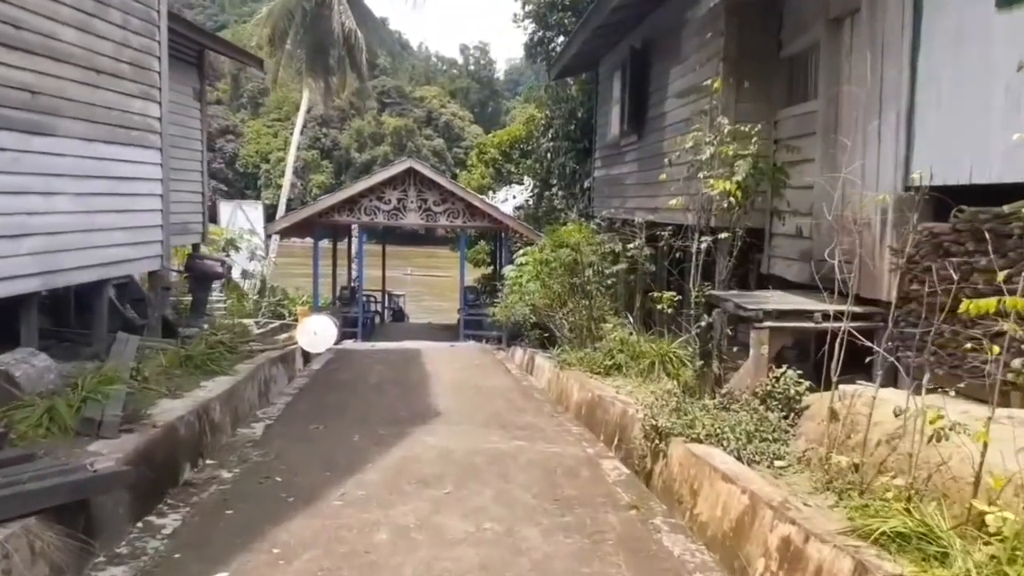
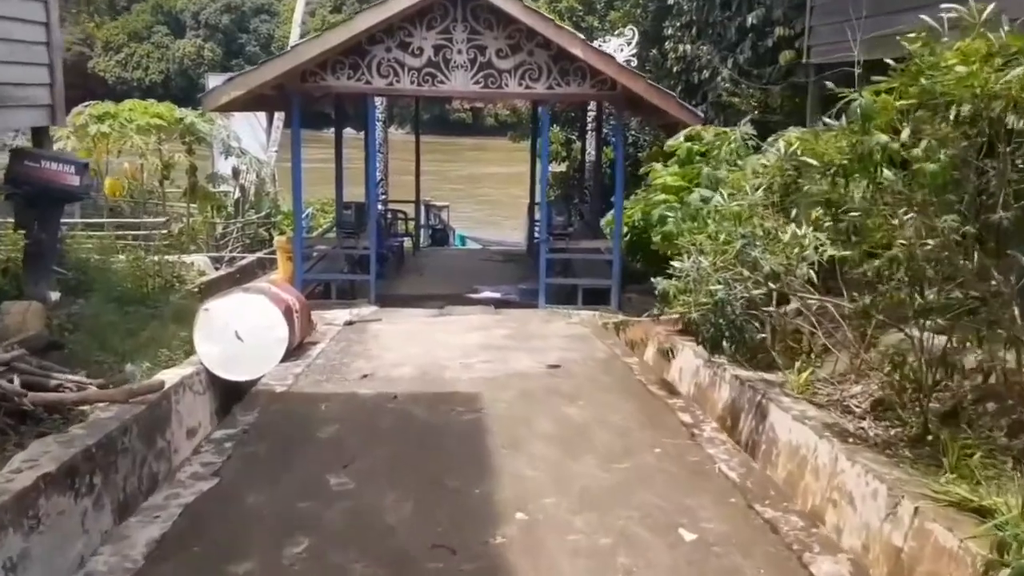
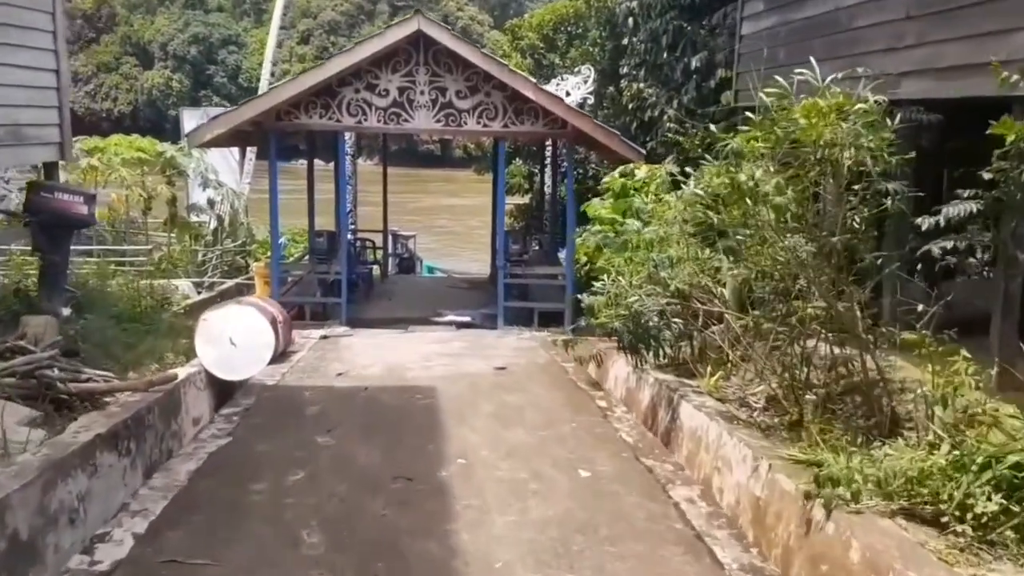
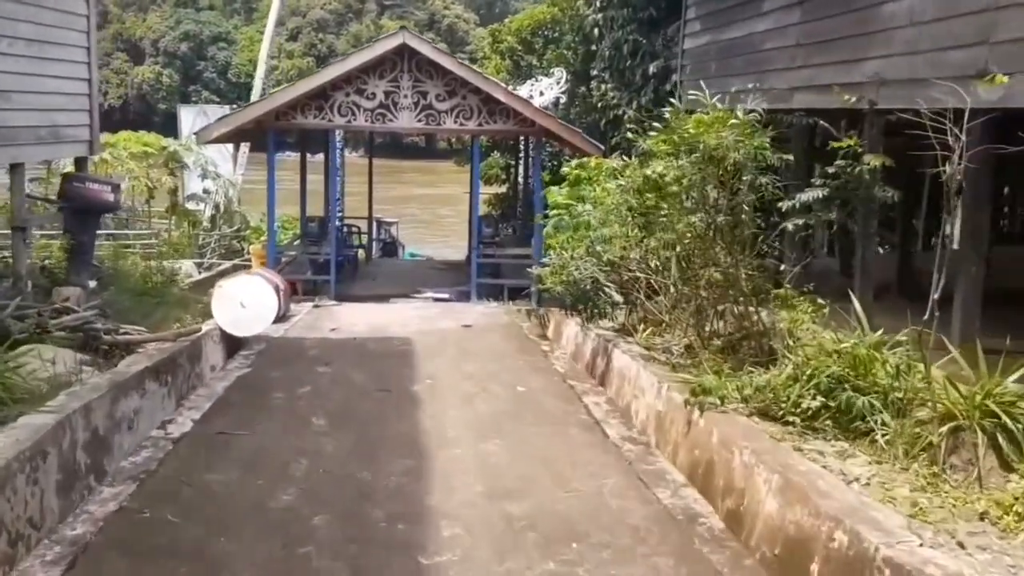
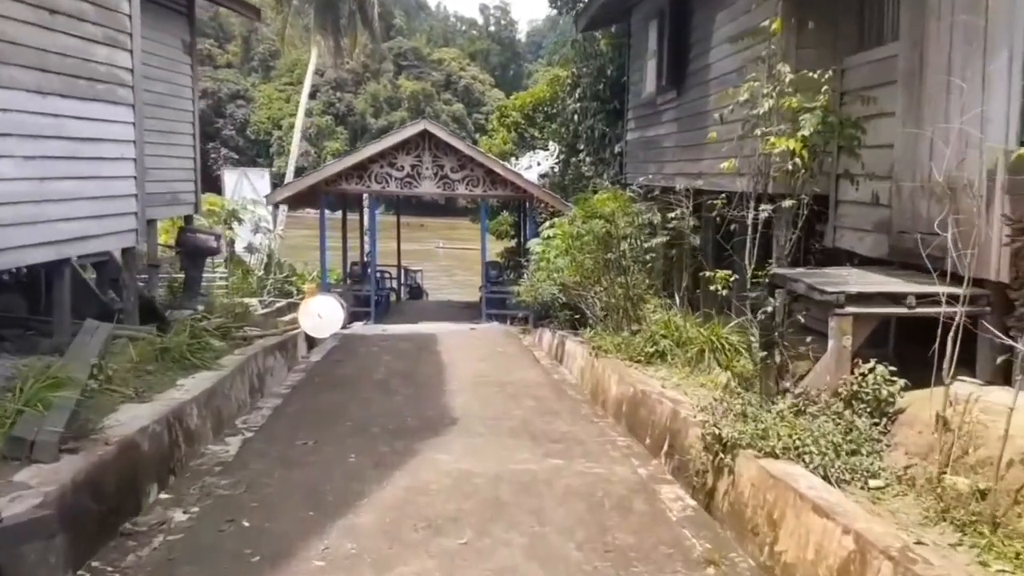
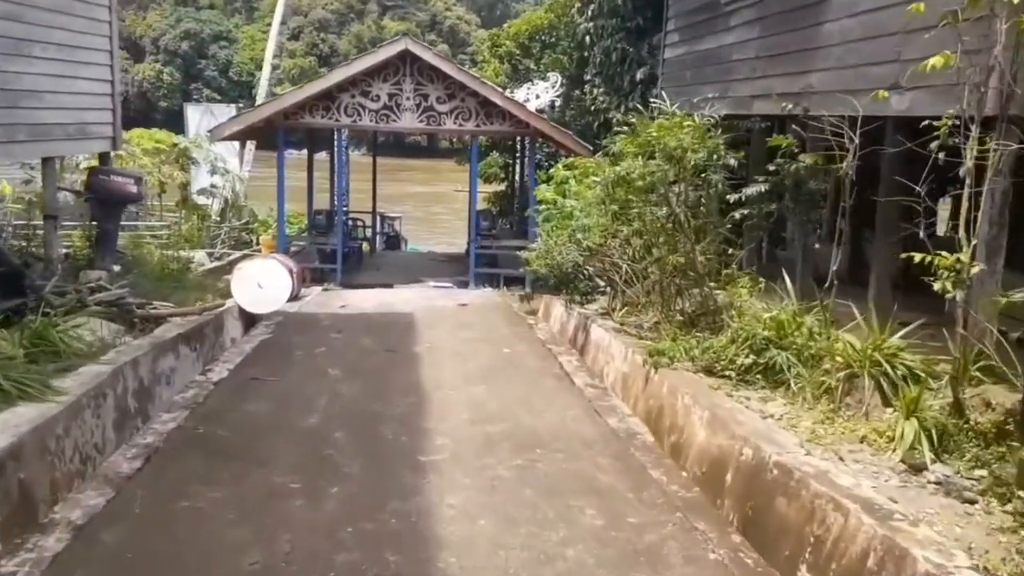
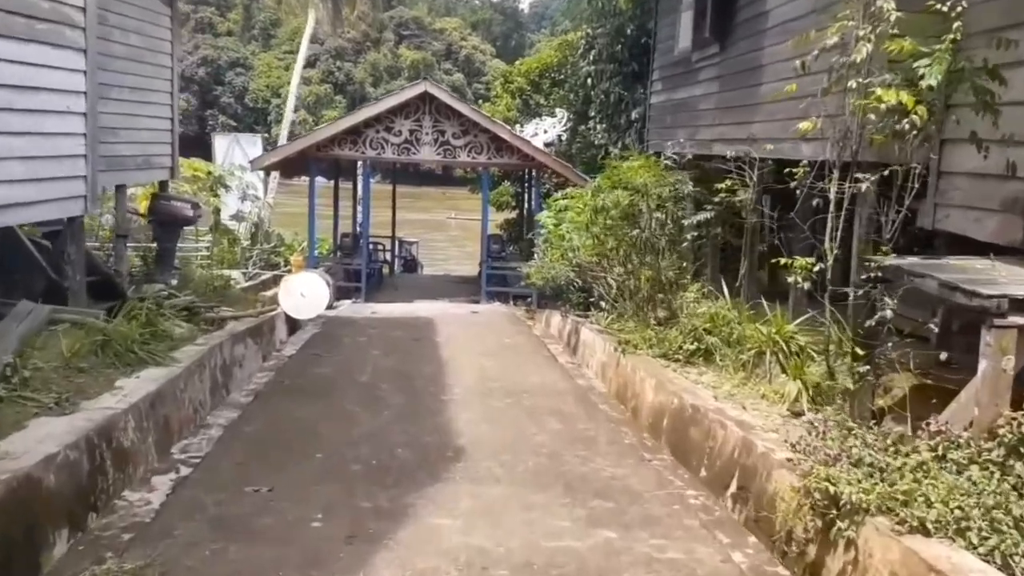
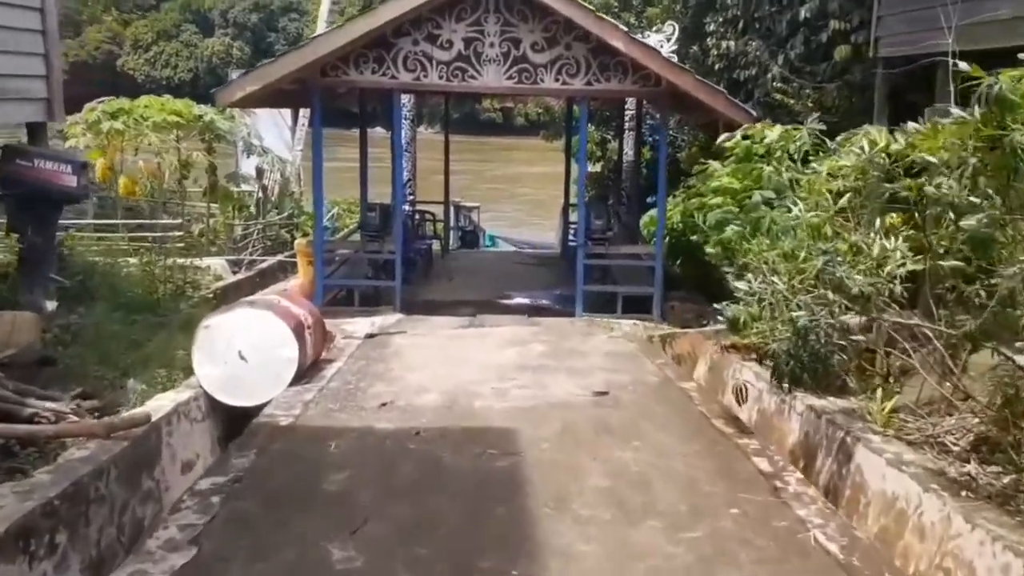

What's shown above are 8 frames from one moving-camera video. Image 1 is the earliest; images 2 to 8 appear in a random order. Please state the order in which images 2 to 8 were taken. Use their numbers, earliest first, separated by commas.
5, 7, 6, 4, 3, 2, 8
